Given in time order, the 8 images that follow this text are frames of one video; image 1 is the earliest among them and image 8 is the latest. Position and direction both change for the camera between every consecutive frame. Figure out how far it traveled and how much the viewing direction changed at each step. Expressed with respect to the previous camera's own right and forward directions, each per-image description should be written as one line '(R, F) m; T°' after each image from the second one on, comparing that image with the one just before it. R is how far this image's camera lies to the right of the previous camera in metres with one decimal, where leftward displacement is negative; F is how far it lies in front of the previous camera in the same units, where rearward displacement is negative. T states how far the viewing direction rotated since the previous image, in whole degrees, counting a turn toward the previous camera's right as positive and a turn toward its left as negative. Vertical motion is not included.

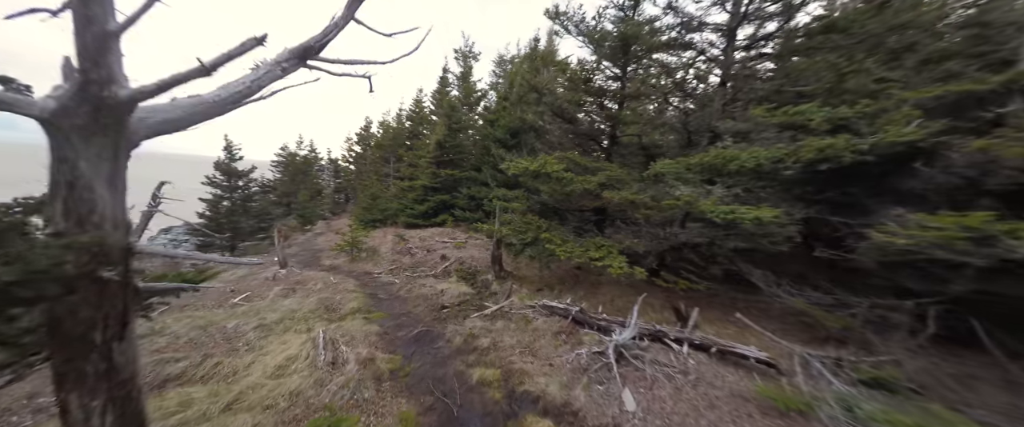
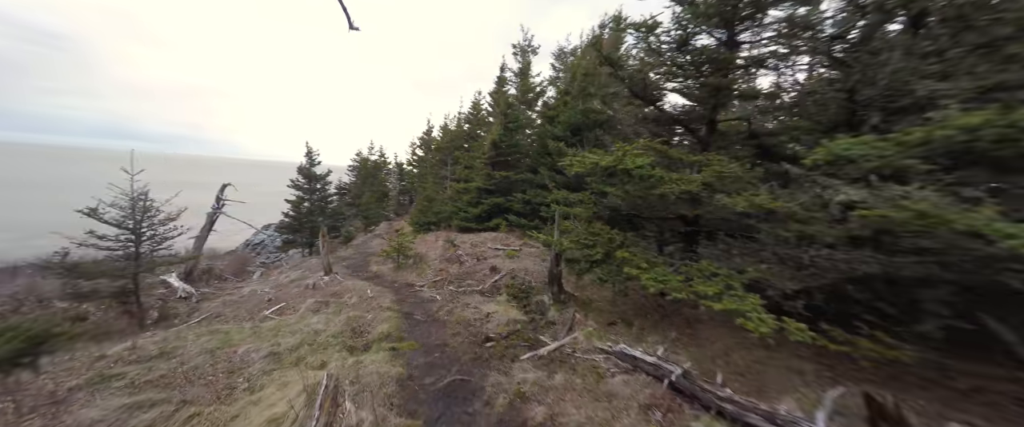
(-0.2, +2.6) m; -9°
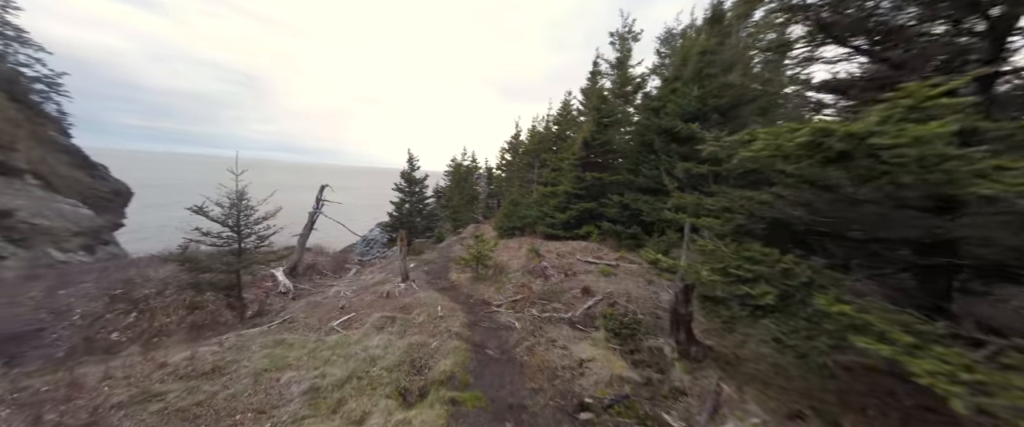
(-0.4, +2.7) m; -14°
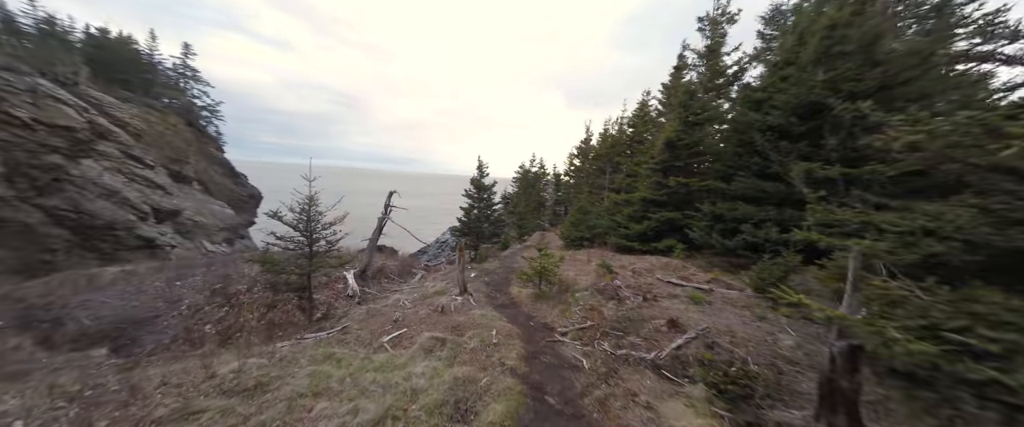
(0.0, +1.6) m; -11°
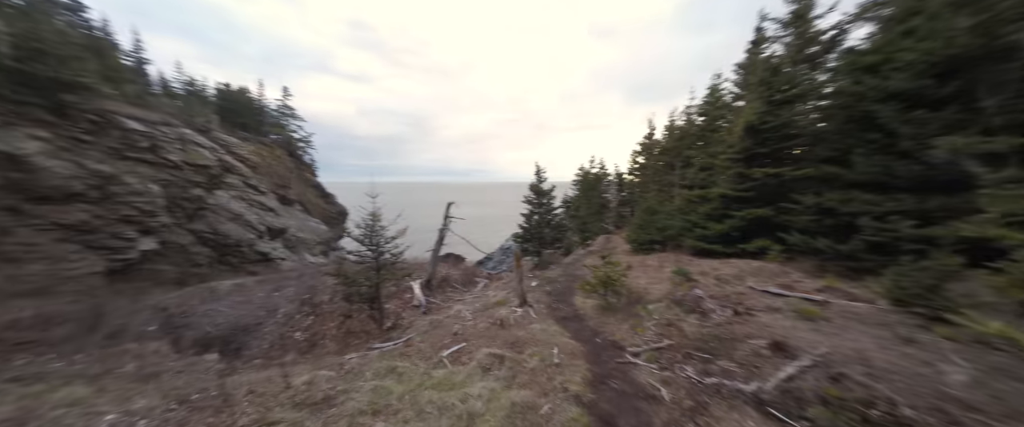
(+0.2, +0.8) m; -11°
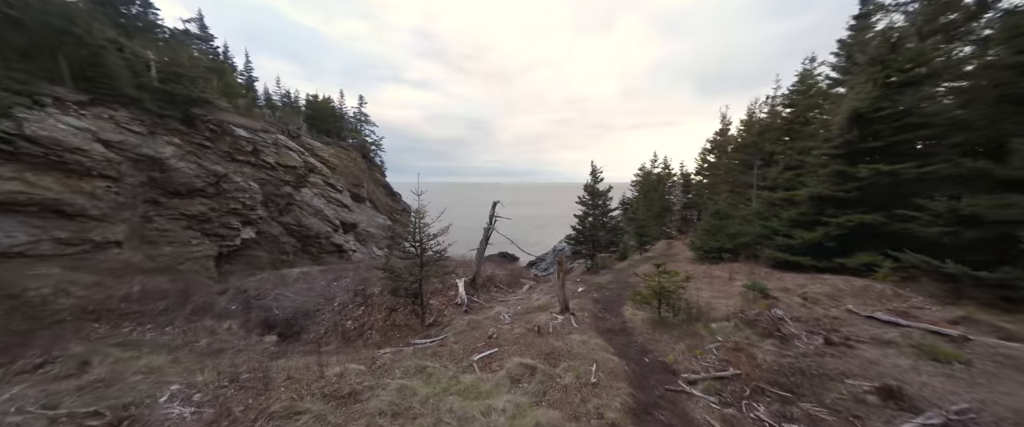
(+0.5, +0.8) m; -10°
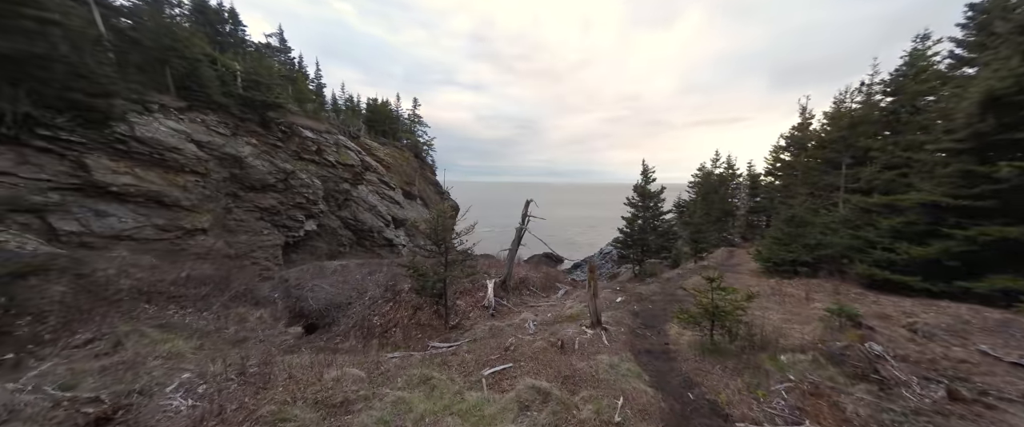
(+0.7, +1.2) m; -8°
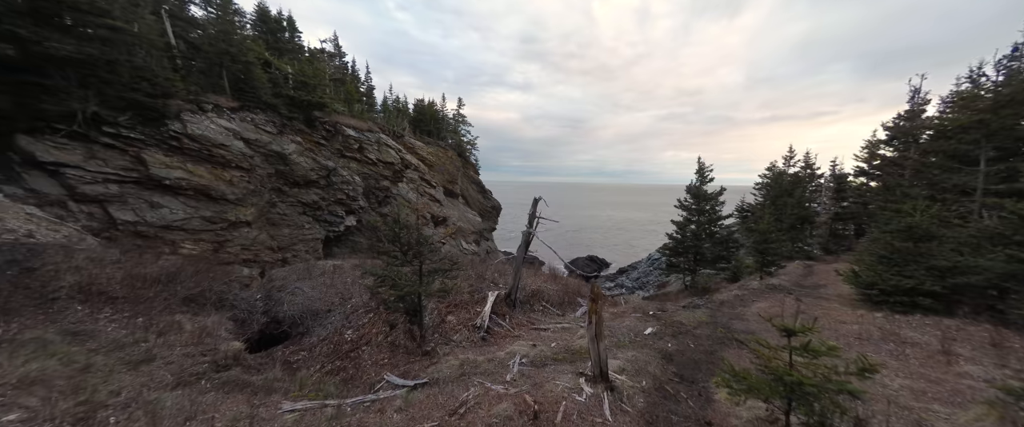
(+1.6, +3.1) m; -8°
